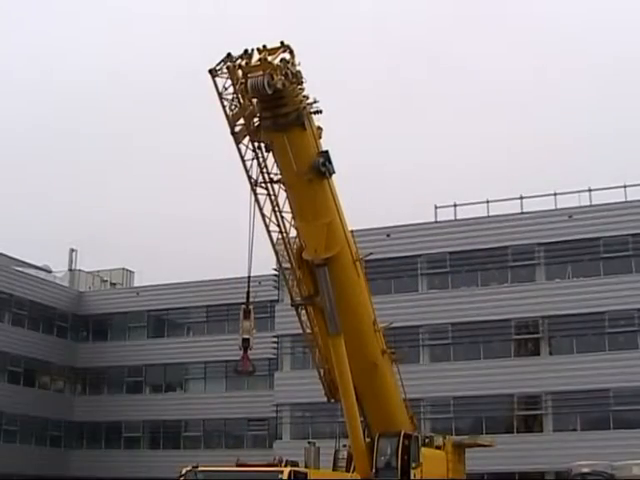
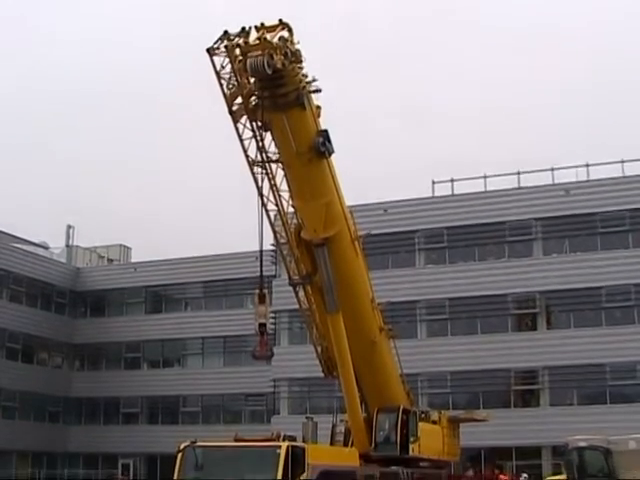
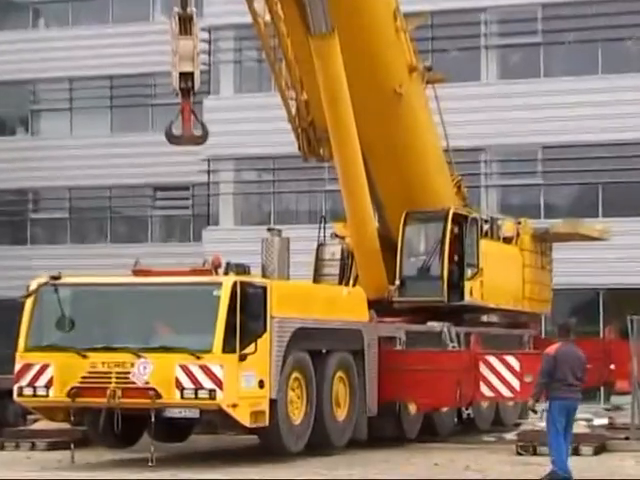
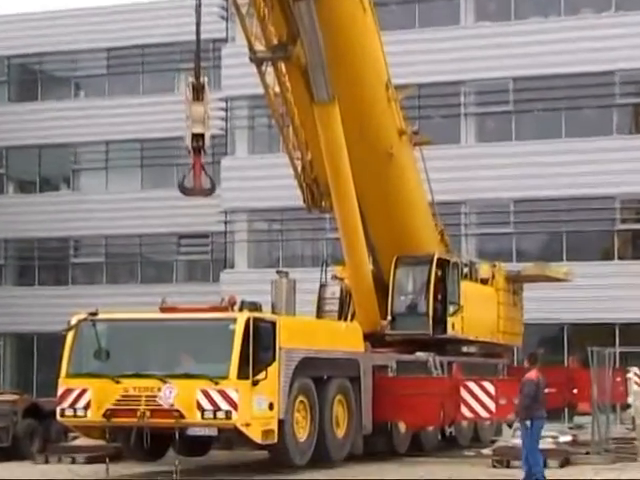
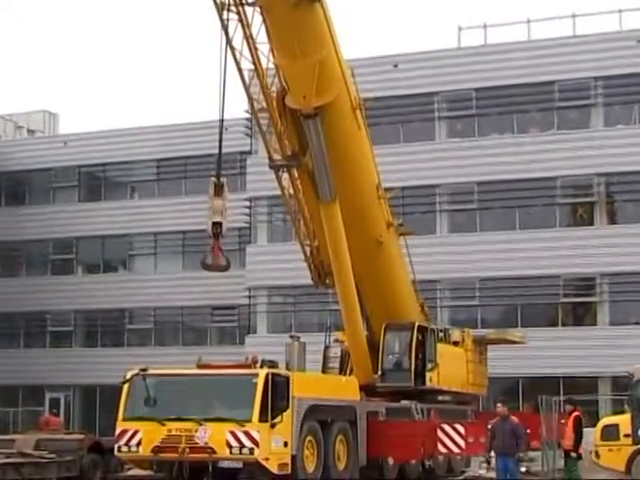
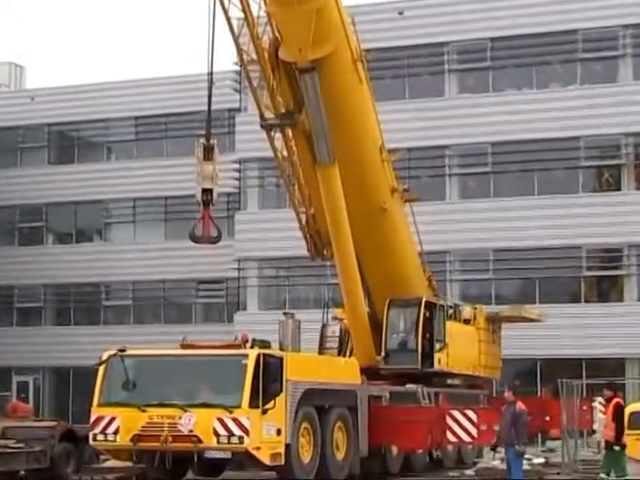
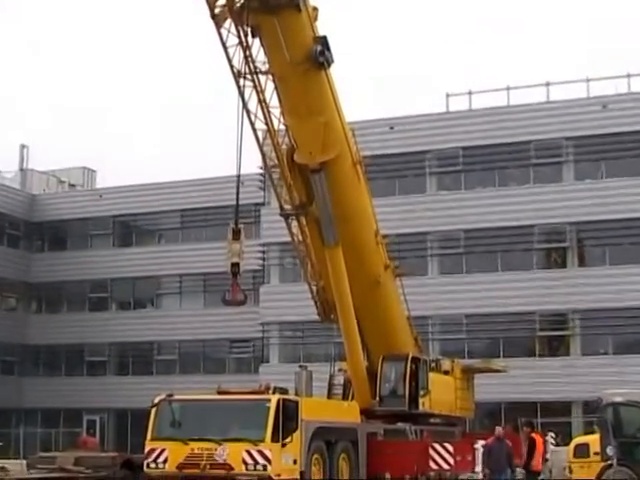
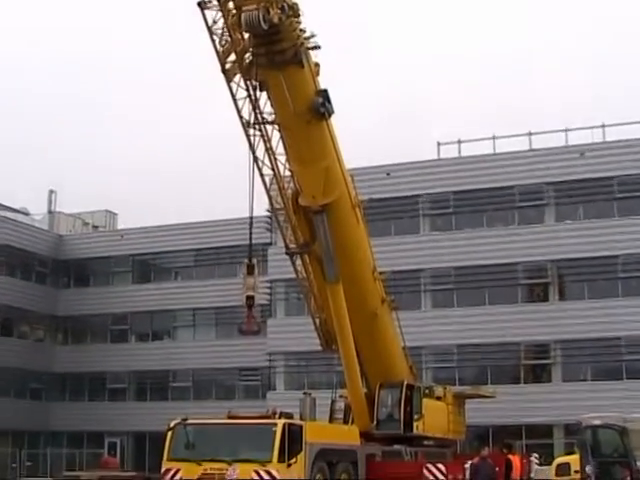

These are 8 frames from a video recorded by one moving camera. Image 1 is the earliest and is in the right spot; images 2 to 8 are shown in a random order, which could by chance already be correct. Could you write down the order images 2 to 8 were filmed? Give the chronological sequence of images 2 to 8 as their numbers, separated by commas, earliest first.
2, 8, 7, 5, 6, 4, 3
